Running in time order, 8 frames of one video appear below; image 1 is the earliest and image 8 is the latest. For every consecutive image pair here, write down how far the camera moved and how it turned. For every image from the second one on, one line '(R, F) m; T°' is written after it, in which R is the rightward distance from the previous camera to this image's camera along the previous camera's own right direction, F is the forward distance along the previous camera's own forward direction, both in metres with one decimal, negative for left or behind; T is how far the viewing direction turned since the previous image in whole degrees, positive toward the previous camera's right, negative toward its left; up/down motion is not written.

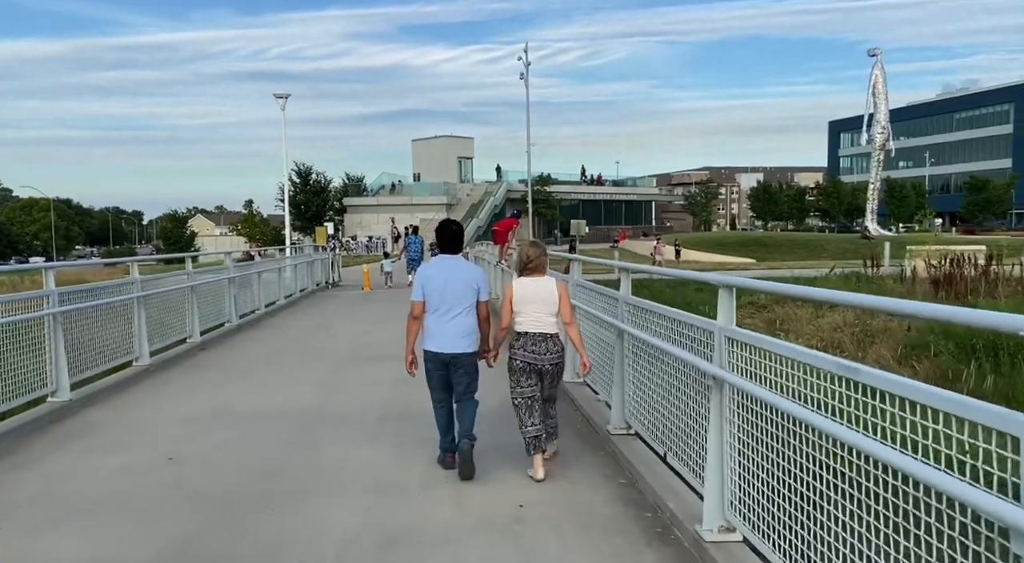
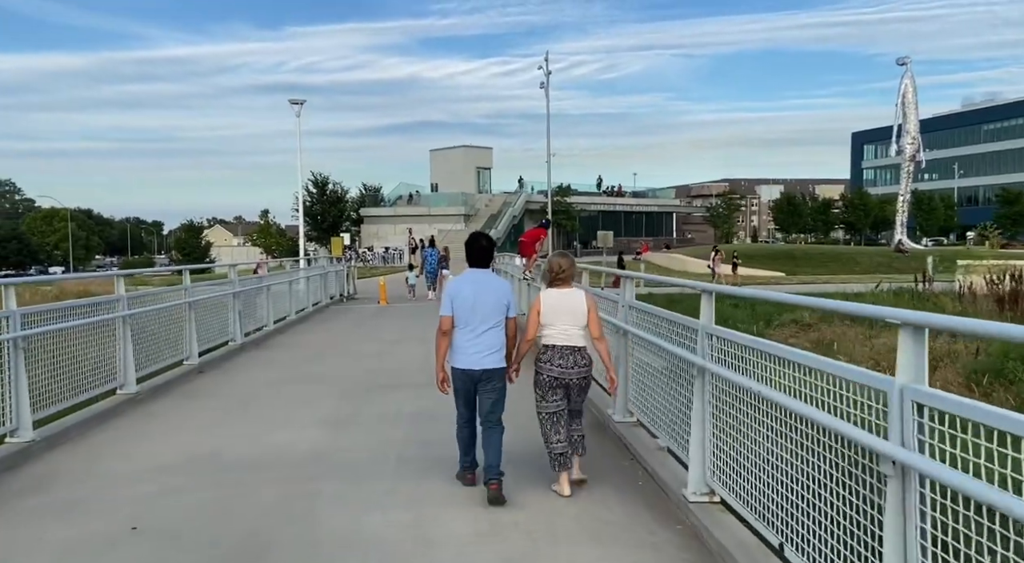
(-0.2, +1.0) m; -1°
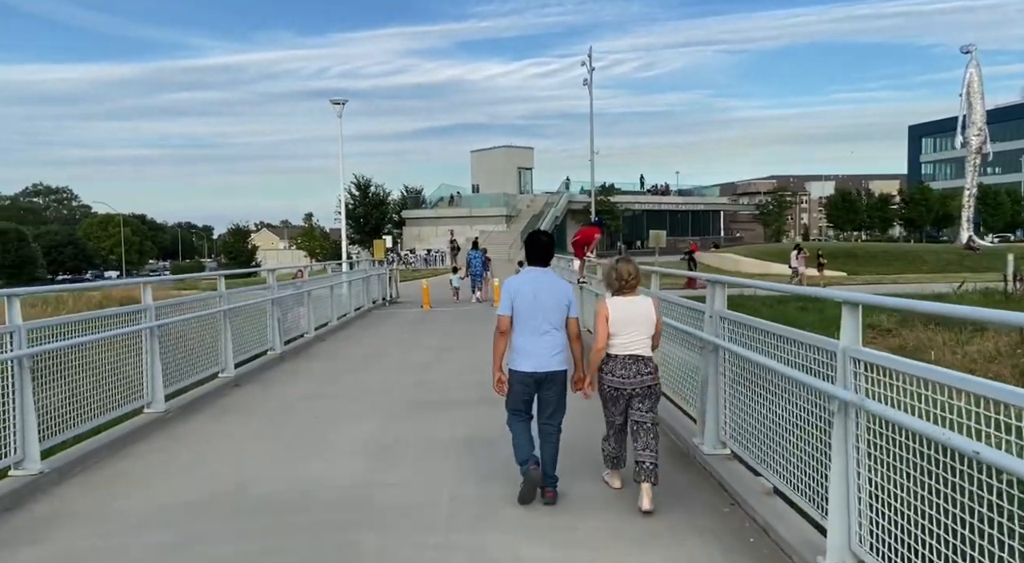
(-0.2, +0.8) m; -3°
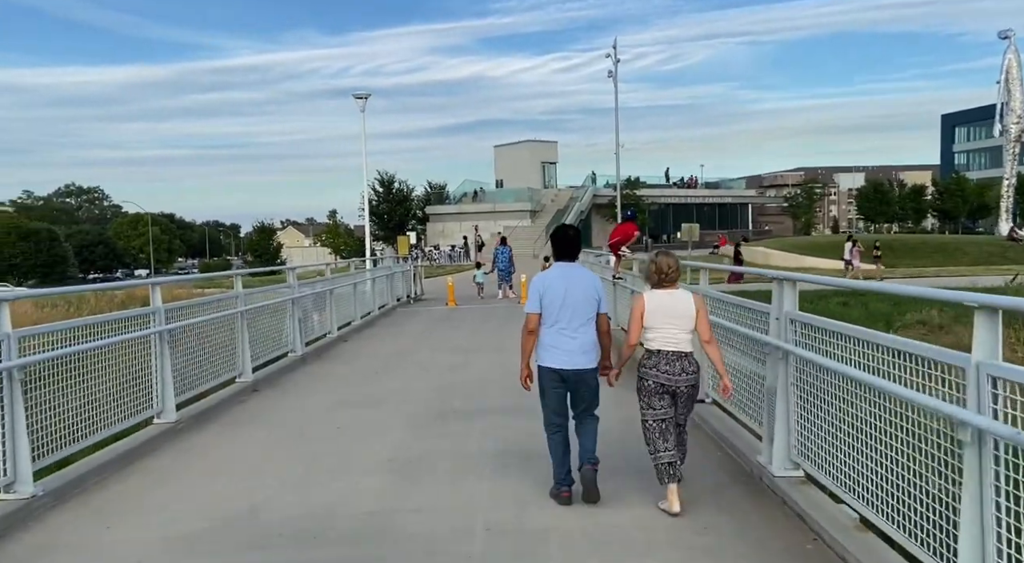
(-0.1, +0.6) m; -2°
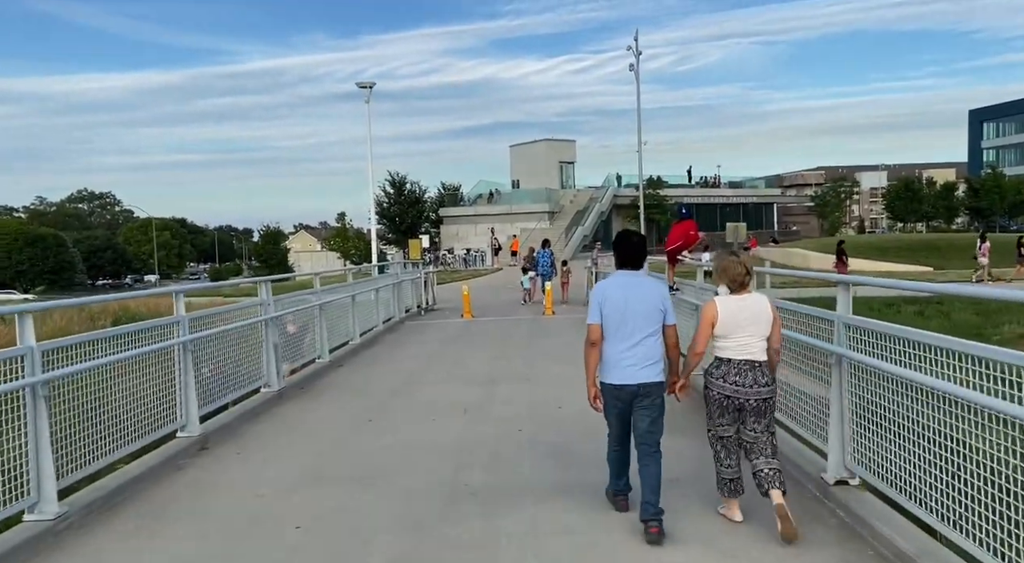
(-0.2, +2.1) m; -1°
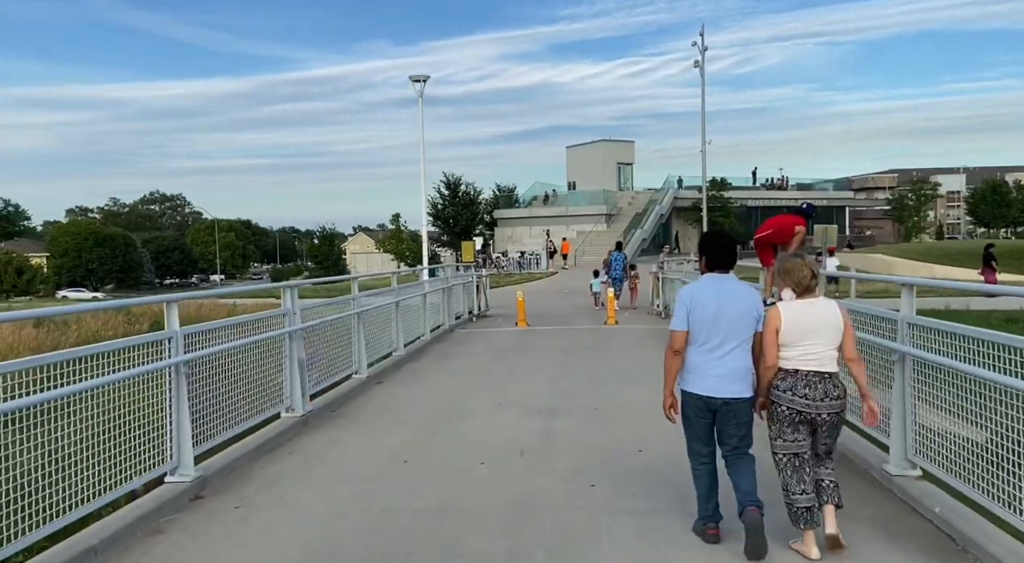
(-0.1, +1.4) m; -4°
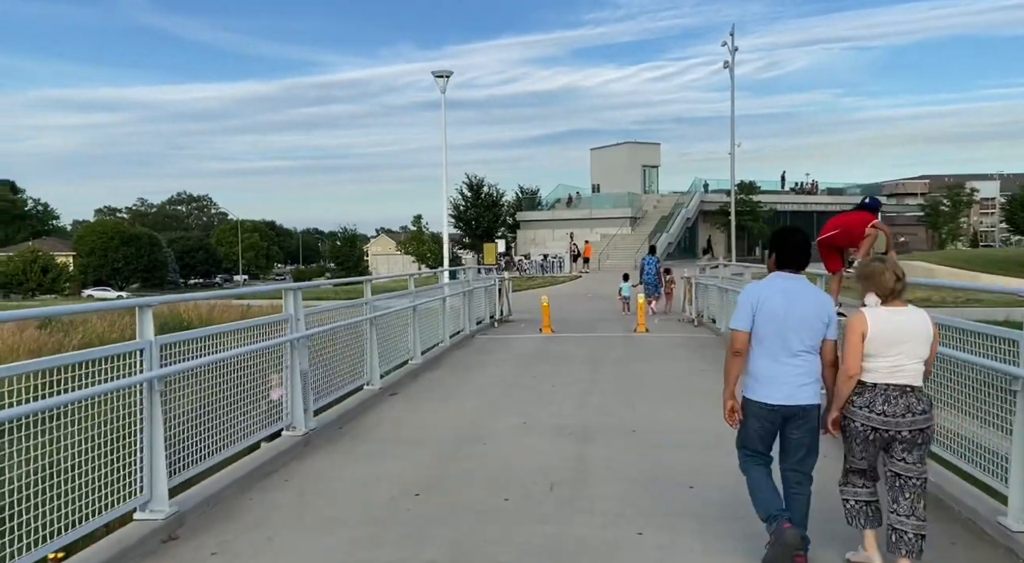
(-0.1, +0.8) m; -2°
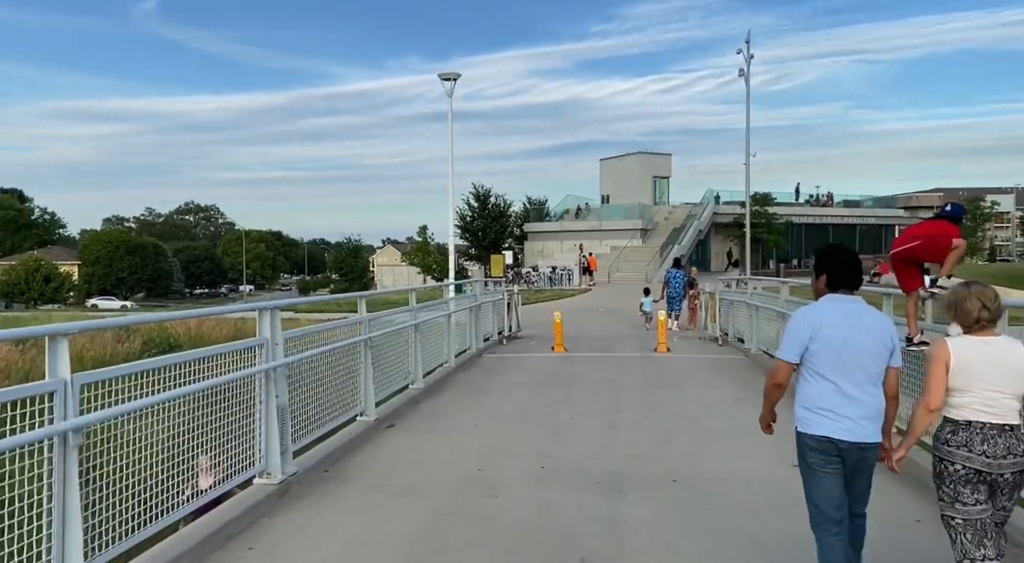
(-0.1, +1.0) m; -1°
